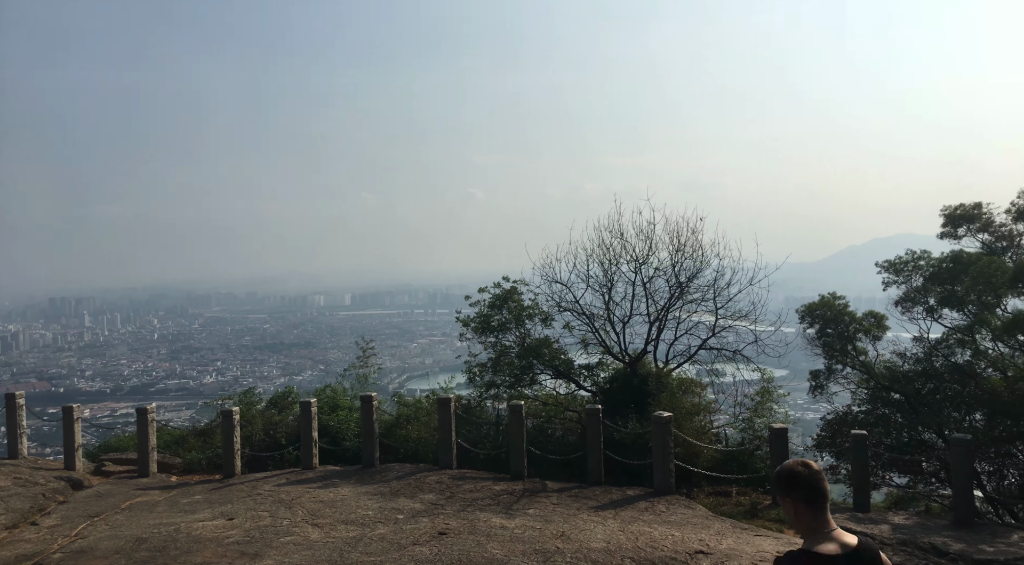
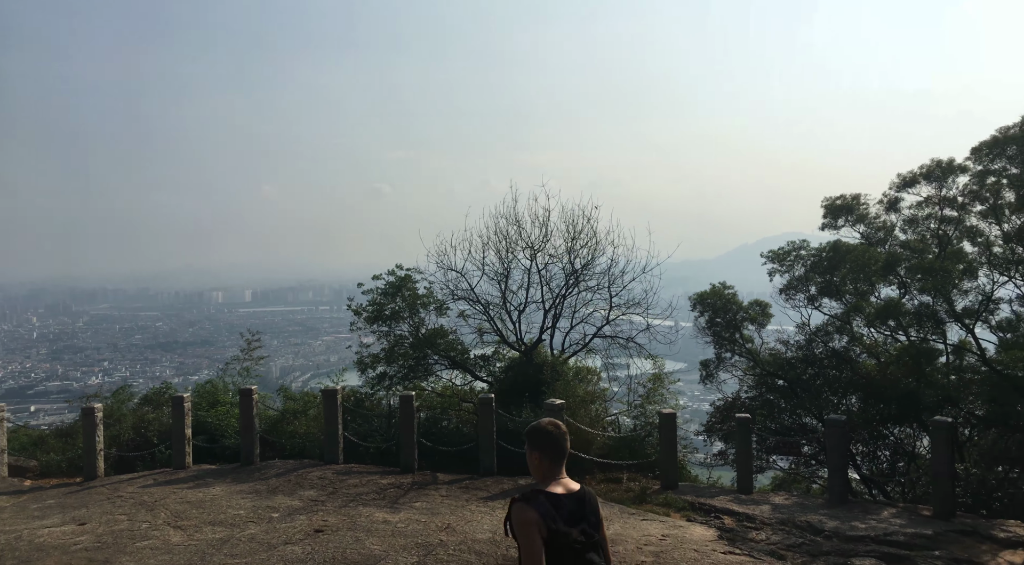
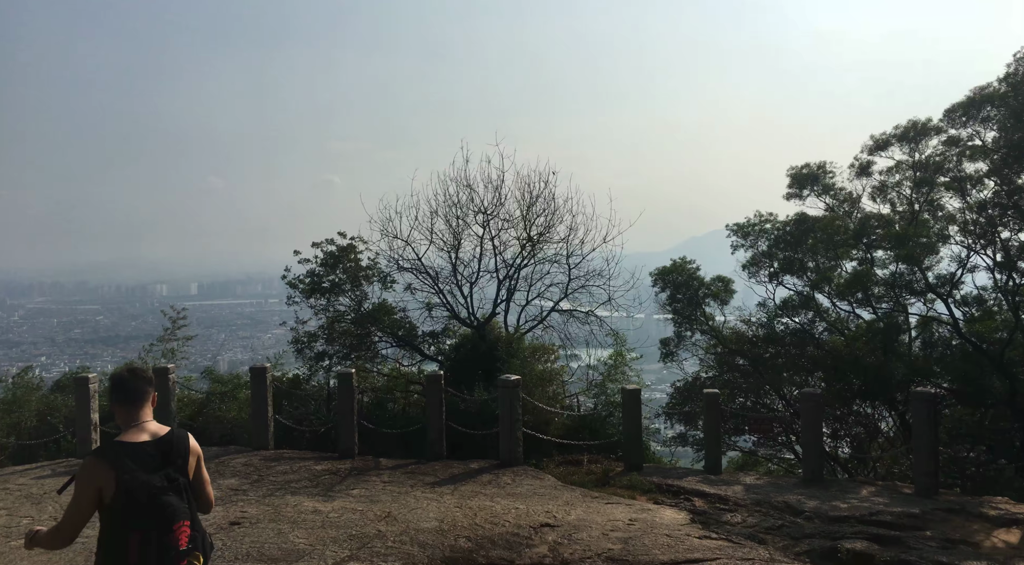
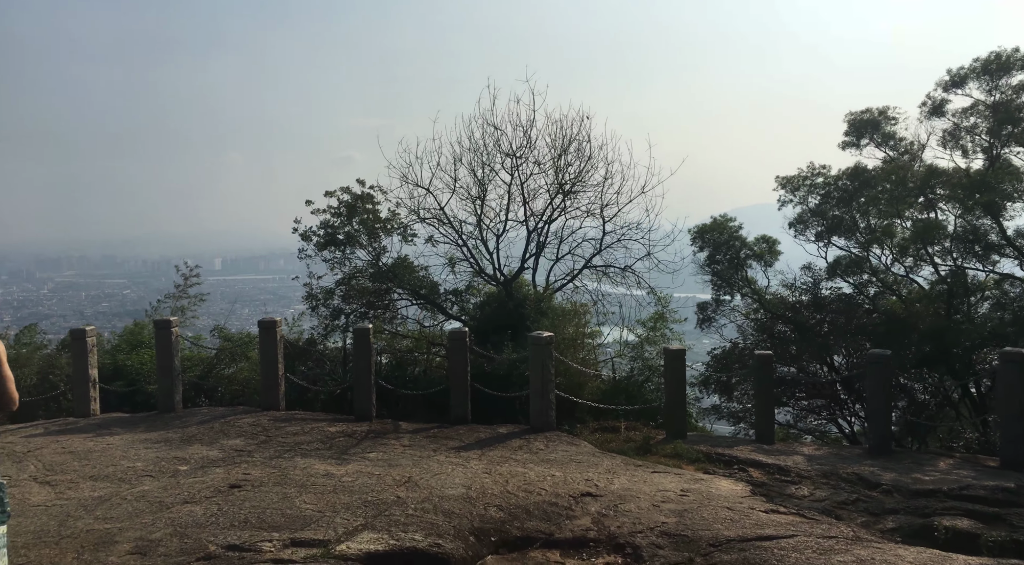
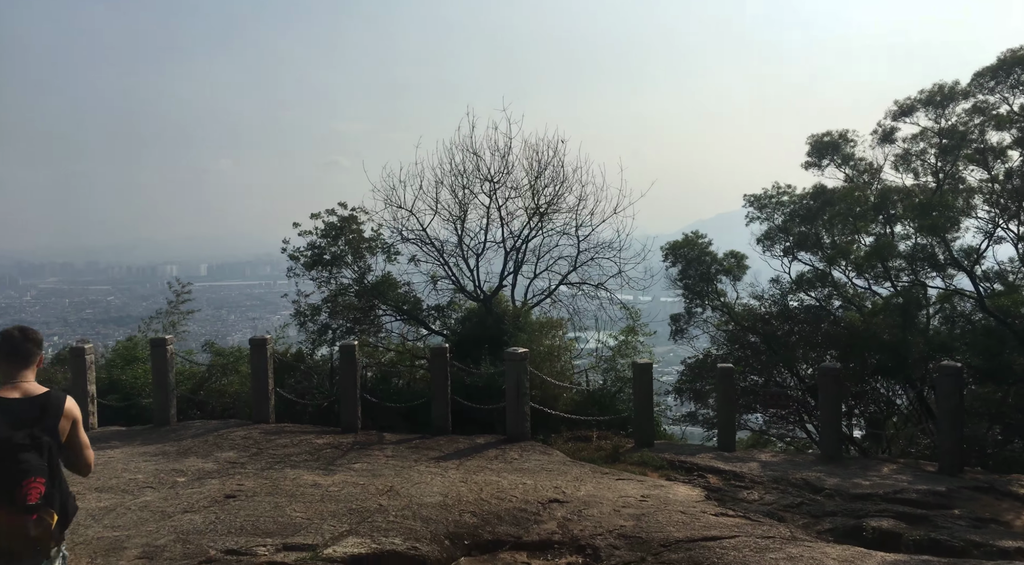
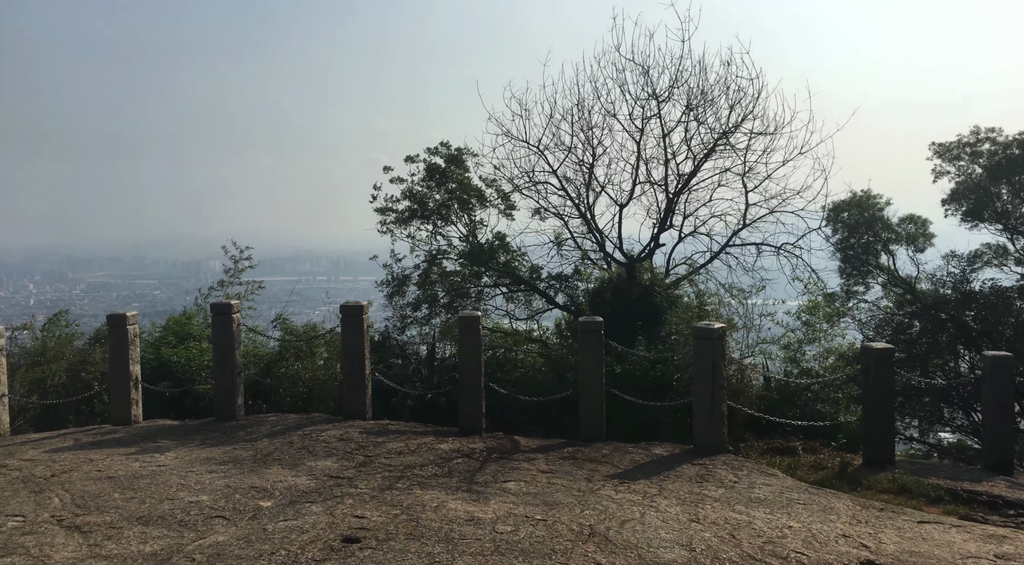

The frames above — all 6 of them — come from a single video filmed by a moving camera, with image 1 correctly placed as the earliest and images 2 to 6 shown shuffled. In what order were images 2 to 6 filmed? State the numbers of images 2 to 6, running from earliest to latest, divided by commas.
2, 3, 5, 4, 6
